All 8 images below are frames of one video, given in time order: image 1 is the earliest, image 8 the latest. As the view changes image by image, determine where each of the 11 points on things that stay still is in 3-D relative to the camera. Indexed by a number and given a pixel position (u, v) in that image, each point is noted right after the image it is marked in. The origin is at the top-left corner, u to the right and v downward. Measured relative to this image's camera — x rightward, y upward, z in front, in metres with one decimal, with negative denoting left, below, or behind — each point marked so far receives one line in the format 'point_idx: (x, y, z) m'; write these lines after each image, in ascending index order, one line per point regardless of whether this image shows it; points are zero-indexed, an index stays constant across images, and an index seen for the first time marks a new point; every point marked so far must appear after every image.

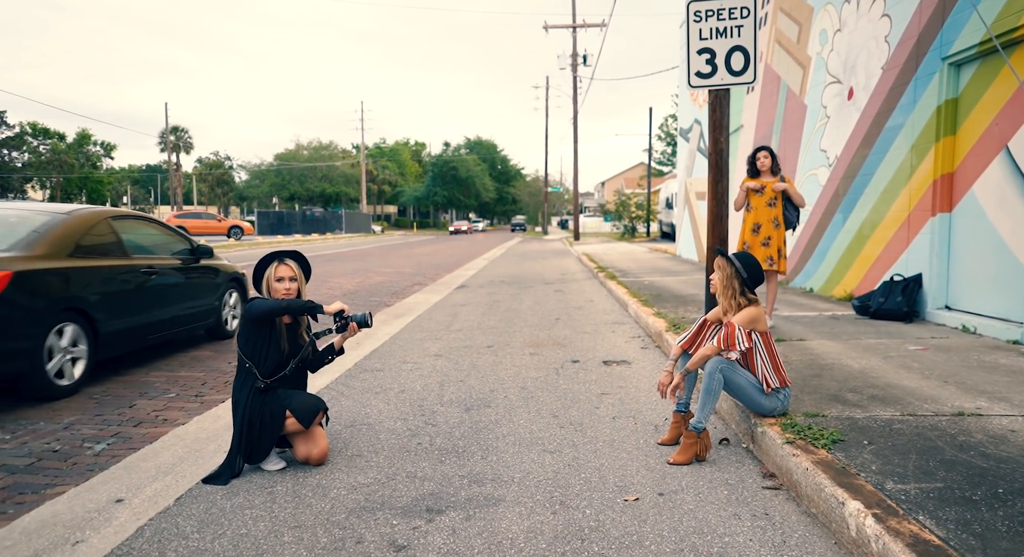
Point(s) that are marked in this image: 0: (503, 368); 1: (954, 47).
0: (-0.1, -0.8, +6.7) m
1: (+4.1, +2.1, +6.9) m
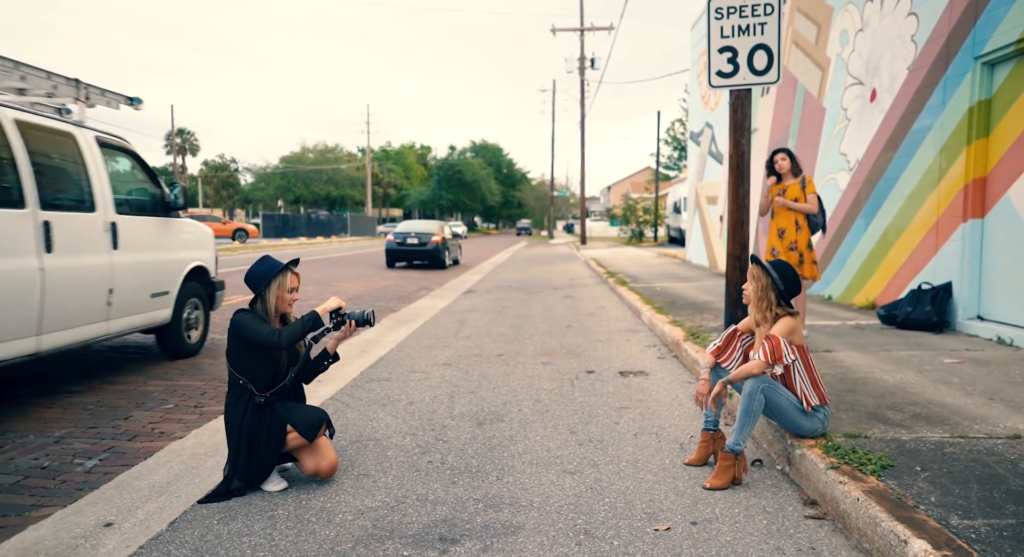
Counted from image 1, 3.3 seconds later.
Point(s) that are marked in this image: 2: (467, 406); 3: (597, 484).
0: (0.0, -0.9, +6.4) m
1: (+4.2, +2.1, +6.7) m
2: (-0.3, -0.9, +5.5) m
3: (+0.4, -1.0, +3.8) m
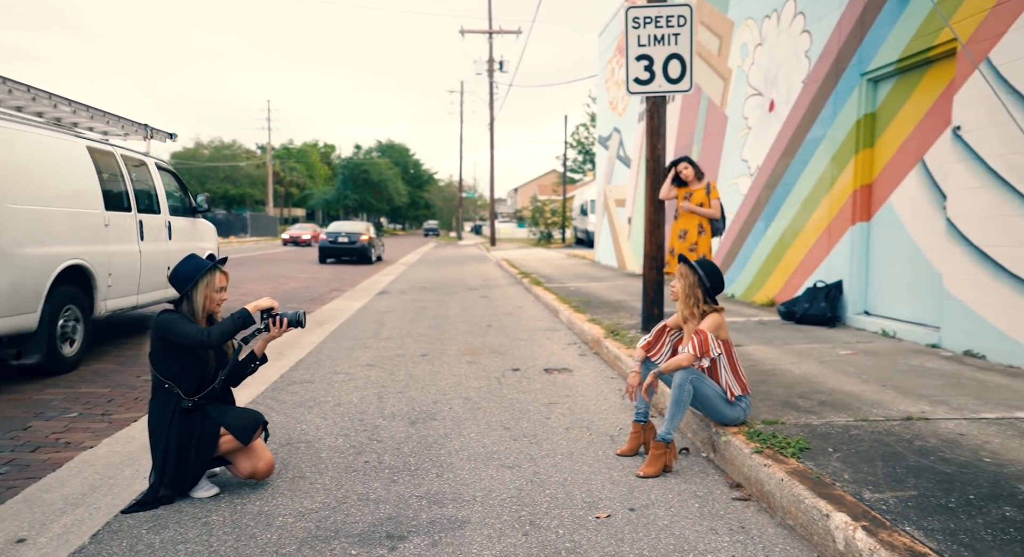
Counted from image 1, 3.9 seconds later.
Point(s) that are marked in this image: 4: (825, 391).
0: (-0.6, -0.9, +6.5) m
1: (+3.5, +2.1, +7.2) m
2: (-0.8, -0.9, +5.5) m
3: (+0.1, -1.0, +3.9) m
4: (+2.0, -0.7, +4.8) m
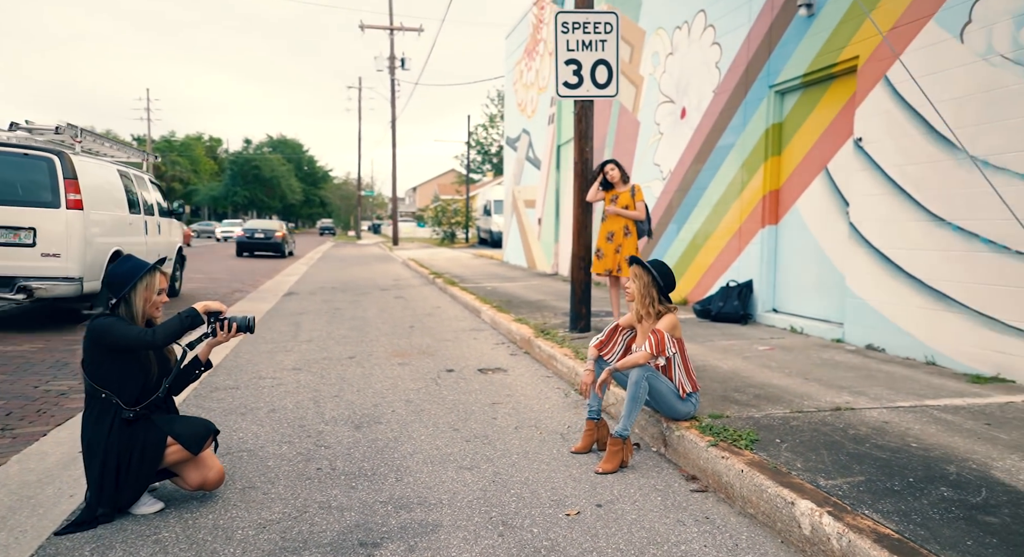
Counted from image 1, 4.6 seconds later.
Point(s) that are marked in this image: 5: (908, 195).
0: (-1.2, -0.9, +6.4) m
1: (+2.8, +2.1, +7.7) m
2: (-1.3, -1.0, +5.4) m
3: (-0.1, -1.0, +3.9) m
4: (+1.7, -0.7, +5.1) m
5: (+3.2, +0.7, +6.1) m
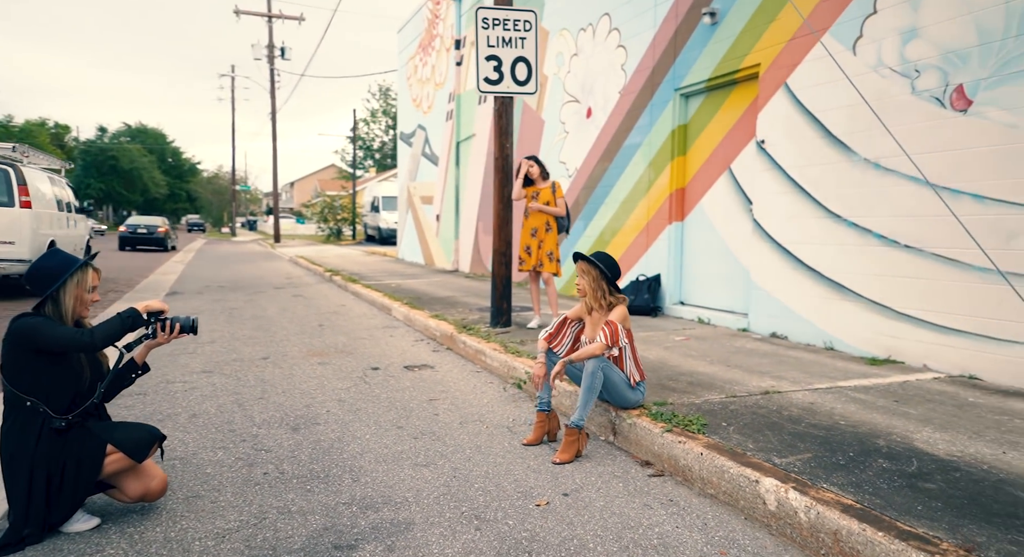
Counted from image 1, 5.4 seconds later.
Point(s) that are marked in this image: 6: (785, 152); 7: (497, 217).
0: (-1.8, -0.8, +6.2) m
1: (+1.9, +2.1, +8.1) m
2: (-1.7, -0.9, +5.2) m
3: (-0.3, -1.0, +3.9) m
4: (+1.2, -0.7, +5.3) m
5: (+2.6, +0.7, +6.5) m
6: (+2.5, +1.1, +6.7) m
7: (-0.1, +0.6, +7.3) m
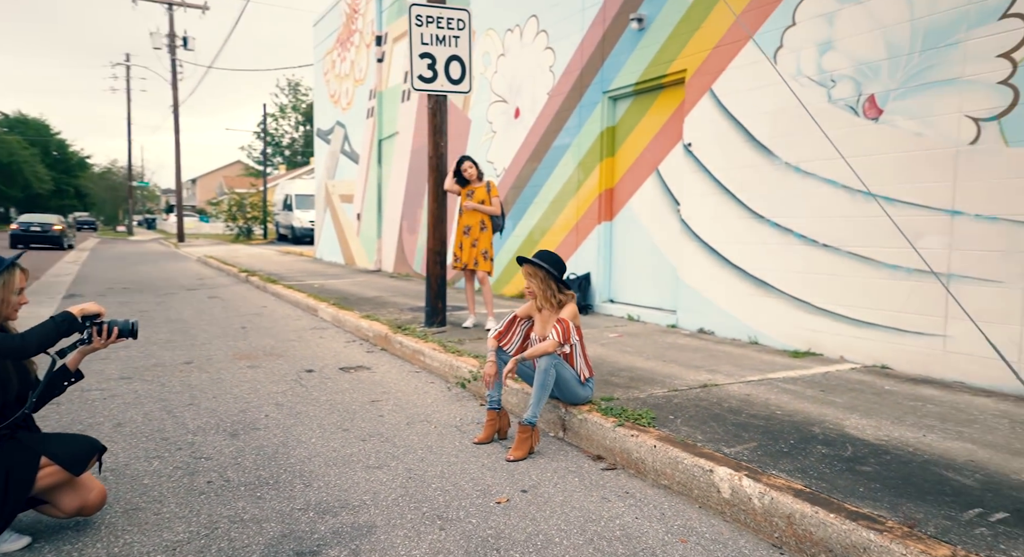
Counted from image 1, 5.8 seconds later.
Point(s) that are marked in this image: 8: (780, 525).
0: (-2.2, -0.8, +6.0) m
1: (+1.1, +2.2, +8.3) m
2: (-2.1, -0.9, +5.0) m
3: (-0.5, -1.0, +3.9) m
4: (+0.8, -0.7, +5.5) m
5: (+2.0, +0.8, +6.8) m
6: (+1.9, +1.2, +7.0) m
7: (-0.8, +0.6, +7.3) m
8: (+1.1, -1.0, +3.0) m
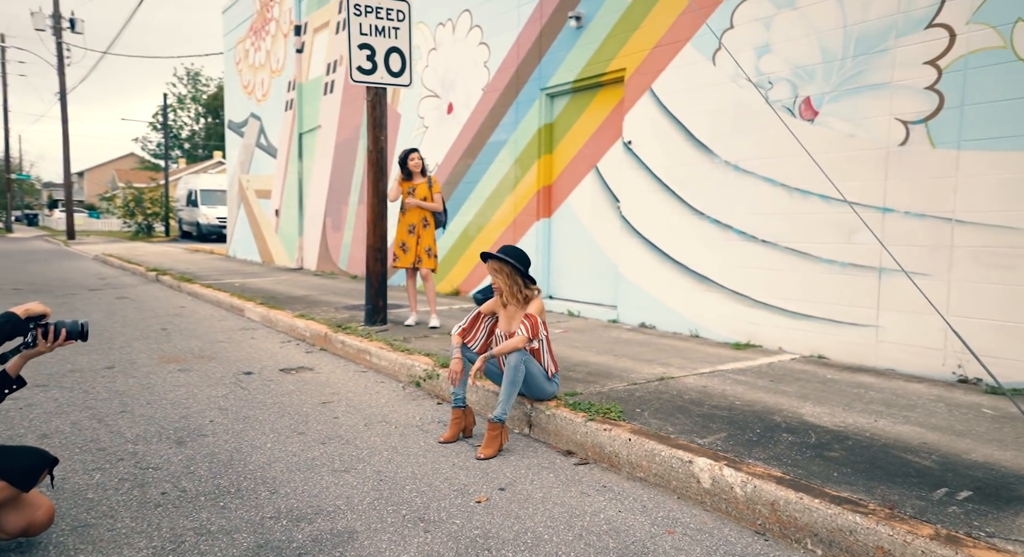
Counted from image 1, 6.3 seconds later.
0: (-2.6, -0.8, +5.6) m
1: (+0.4, +2.2, +8.3) m
2: (-2.3, -0.9, +4.7) m
3: (-0.7, -1.0, +3.7) m
4: (+0.5, -0.6, +5.5) m
5: (+1.5, +0.8, +7.0) m
6: (+1.3, +1.2, +7.1) m
7: (-1.3, +0.6, +7.1) m
8: (+1.0, -1.0, +3.1) m
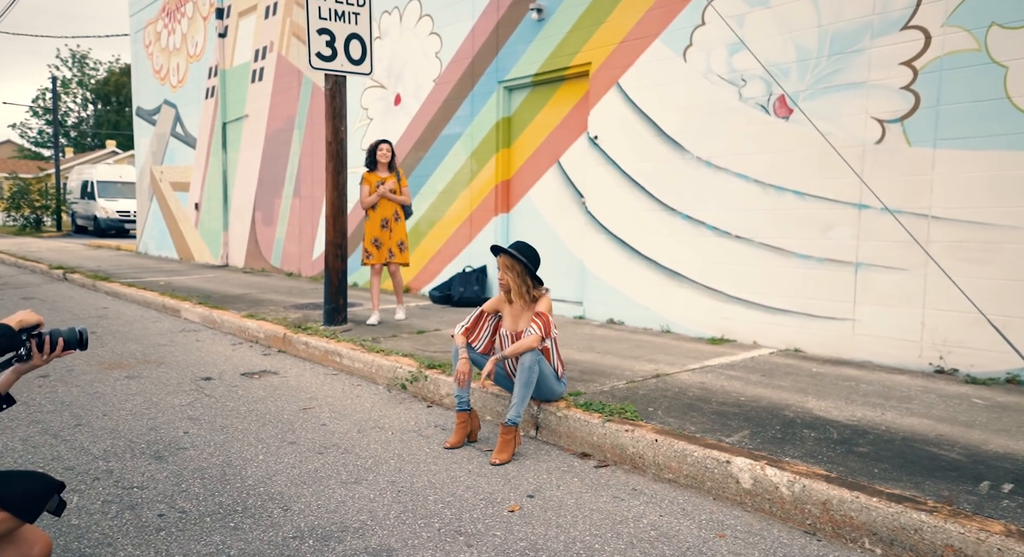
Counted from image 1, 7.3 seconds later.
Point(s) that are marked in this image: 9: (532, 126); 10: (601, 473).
0: (-2.7, -0.8, +5.1) m
1: (0.0, +2.2, +8.1) m
2: (-2.3, -0.9, +4.2) m
3: (-0.5, -1.0, +3.5) m
4: (+0.4, -0.6, +5.4) m
5: (+1.2, +0.8, +7.0) m
6: (+1.0, +1.2, +7.1) m
7: (-1.6, +0.7, +6.8) m
8: (+1.2, -0.9, +3.0) m
9: (+0.2, +1.7, +8.1) m
10: (+0.4, -1.0, +3.7) m
